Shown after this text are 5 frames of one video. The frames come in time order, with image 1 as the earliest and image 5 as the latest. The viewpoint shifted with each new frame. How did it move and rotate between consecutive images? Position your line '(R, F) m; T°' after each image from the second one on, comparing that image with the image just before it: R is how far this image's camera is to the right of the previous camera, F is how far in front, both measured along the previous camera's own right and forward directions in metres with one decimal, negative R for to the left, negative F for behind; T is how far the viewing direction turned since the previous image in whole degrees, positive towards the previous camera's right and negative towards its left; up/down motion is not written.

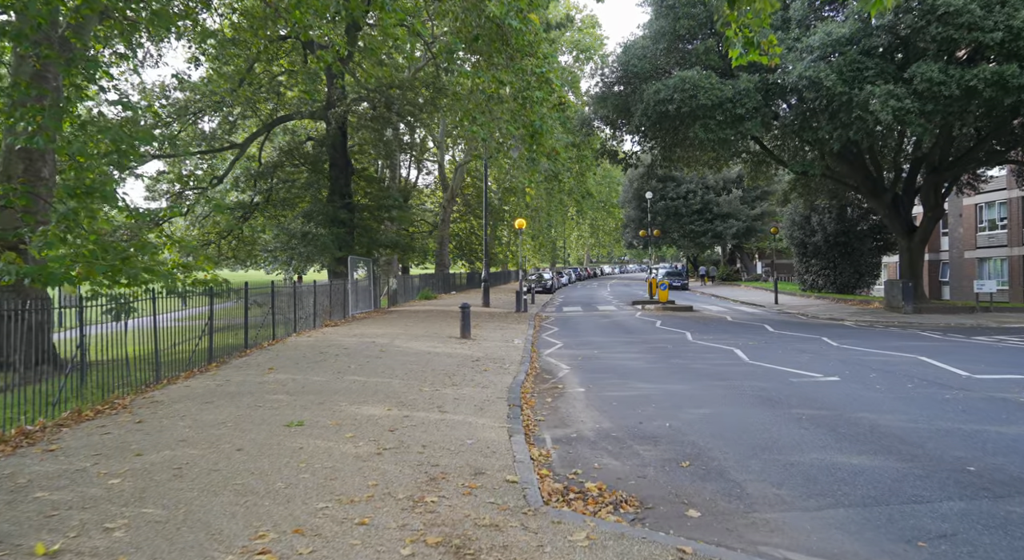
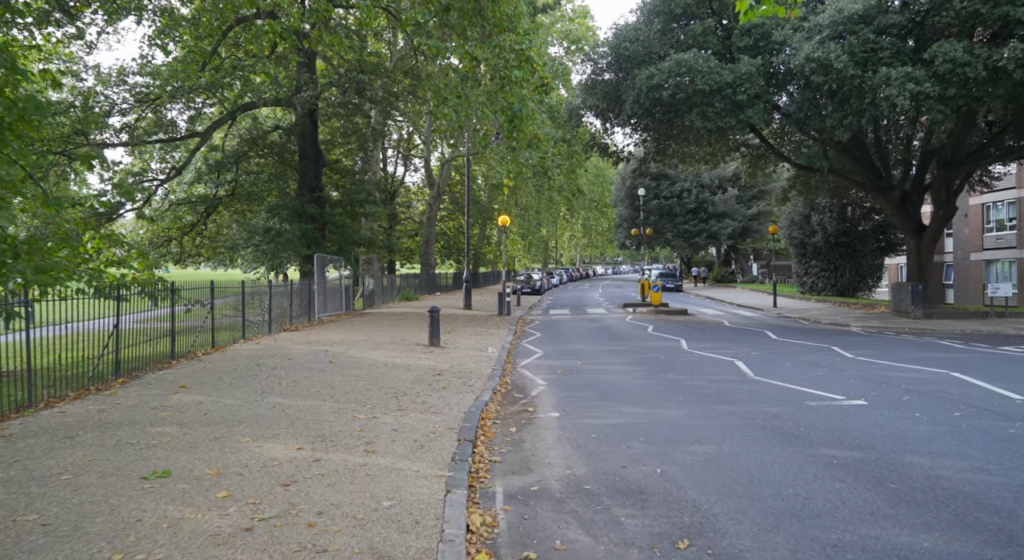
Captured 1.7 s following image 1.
(+0.4, +1.7) m; +1°
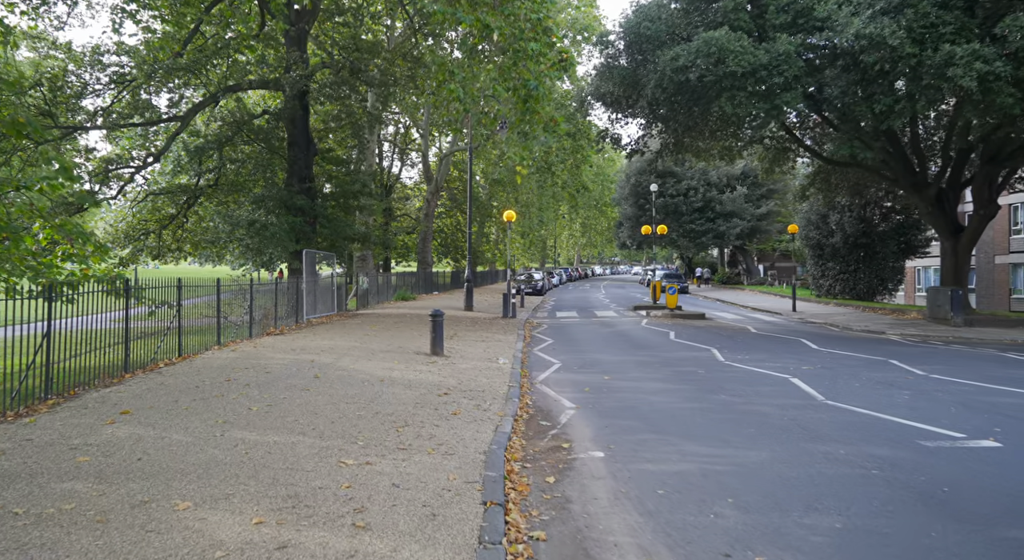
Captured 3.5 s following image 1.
(-0.4, +1.7) m; 0°
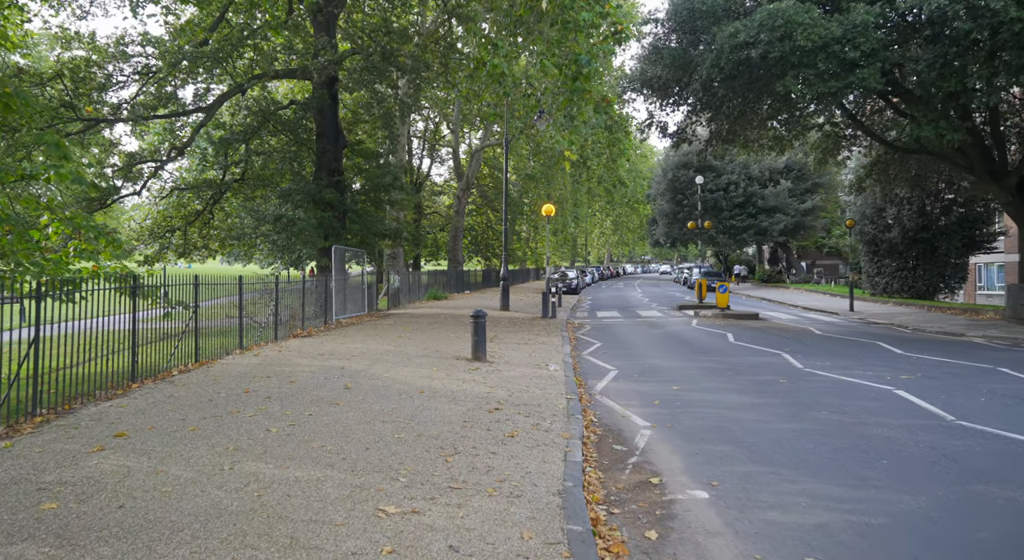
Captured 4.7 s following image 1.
(-0.4, +1.3) m; -2°
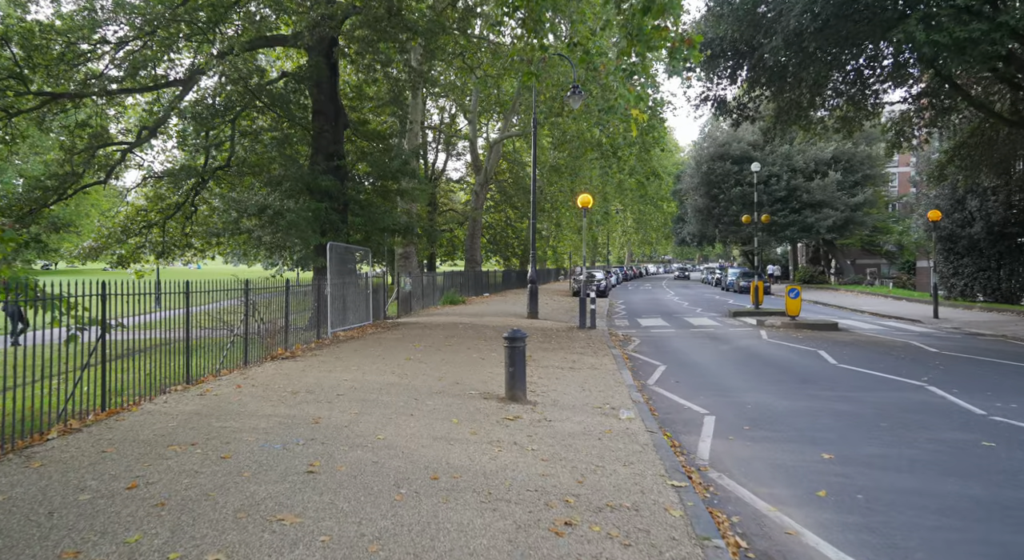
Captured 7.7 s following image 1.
(-0.4, +3.3) m; -1°
